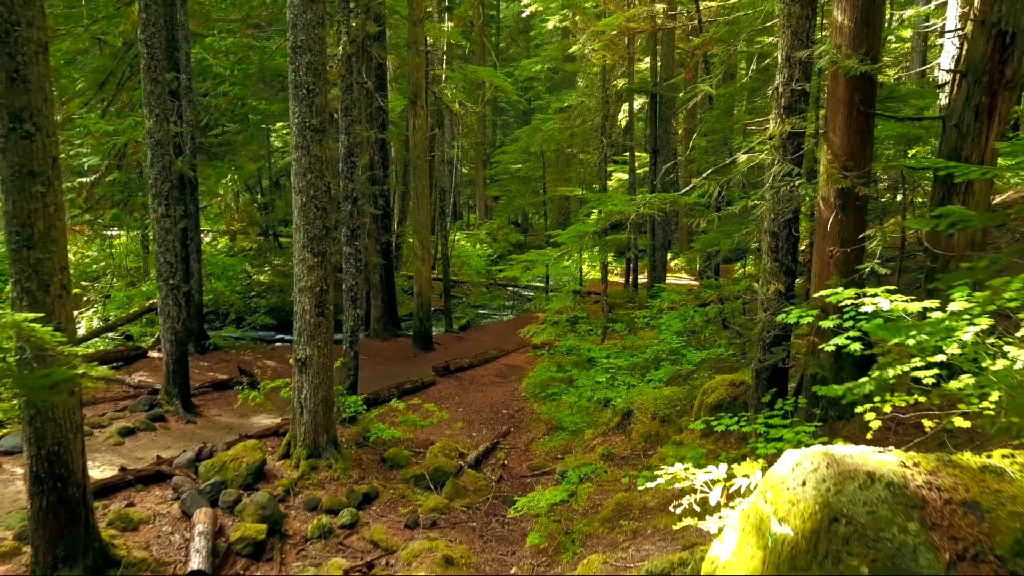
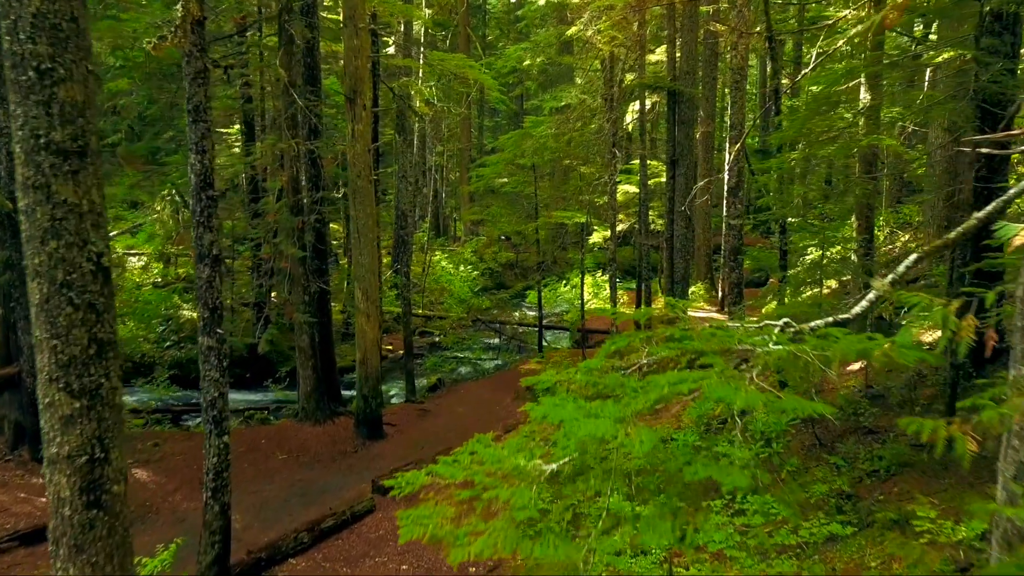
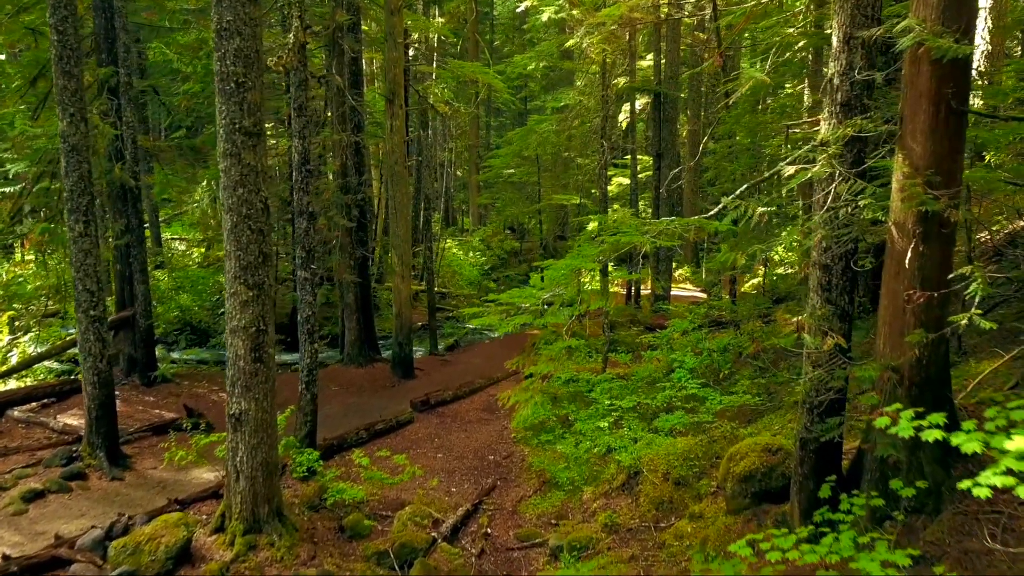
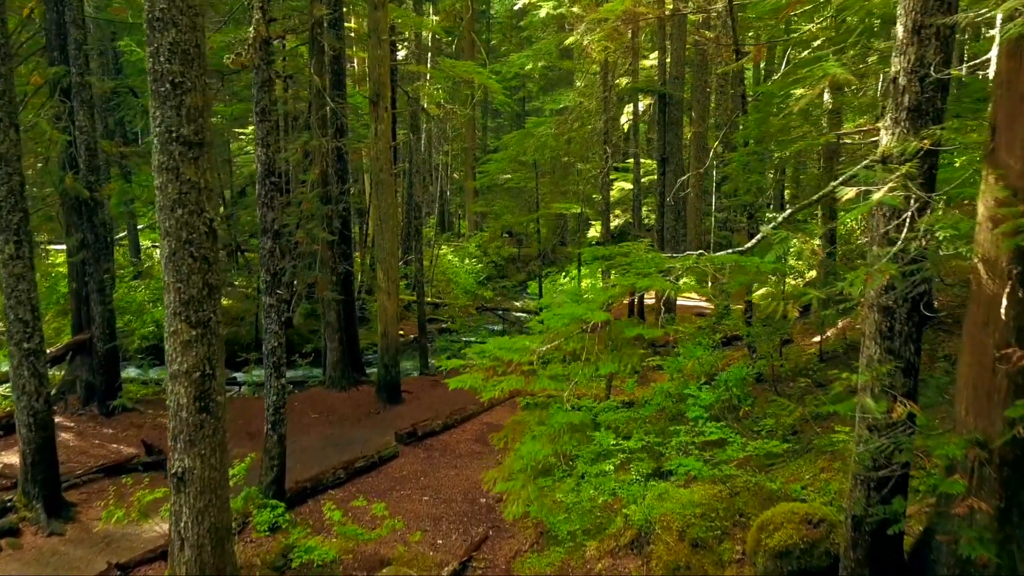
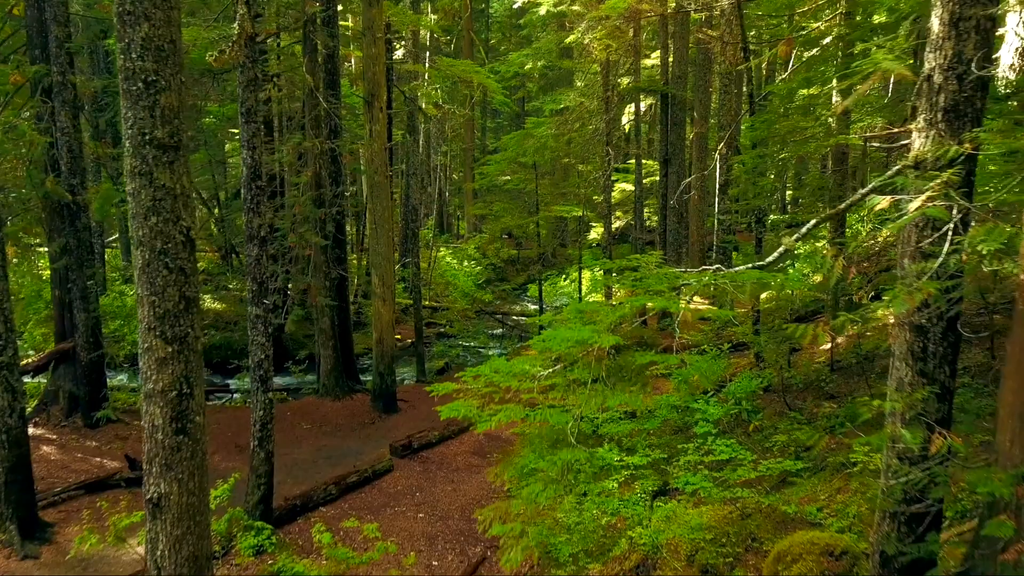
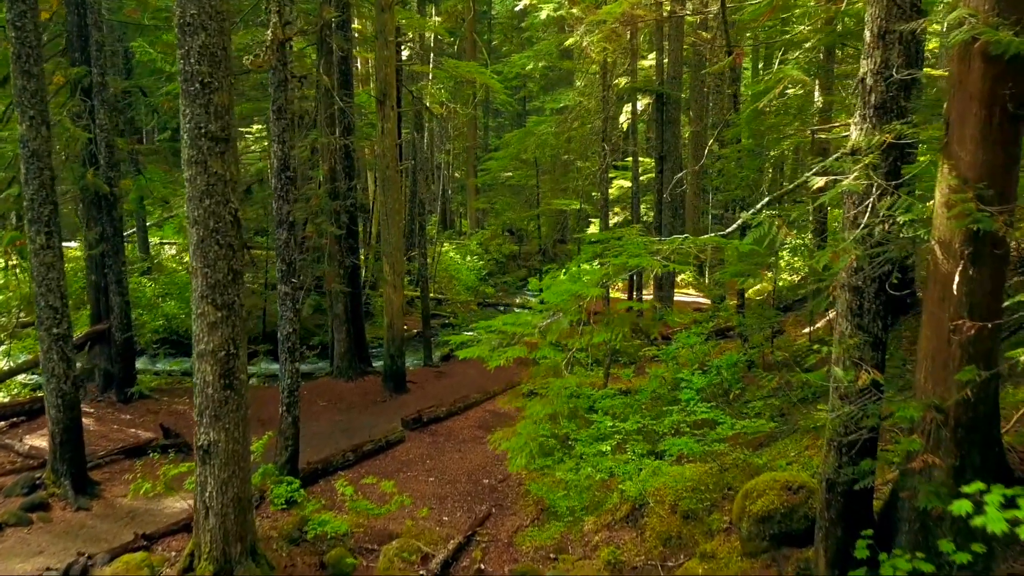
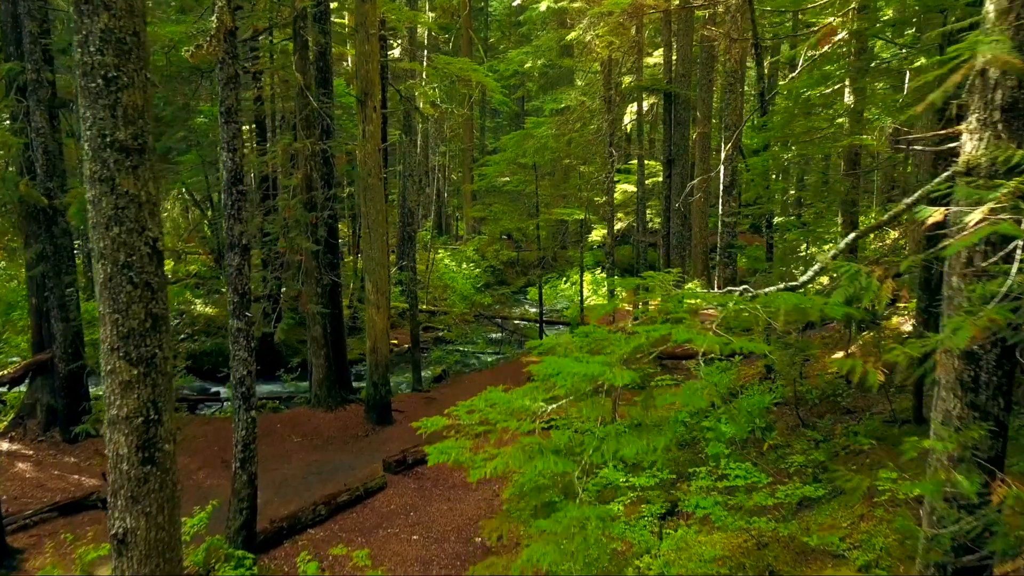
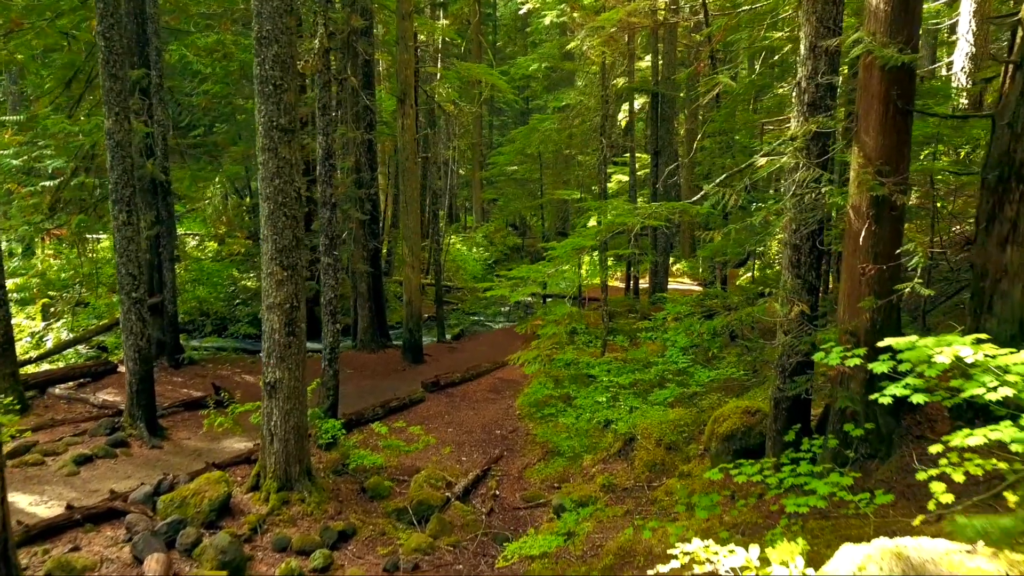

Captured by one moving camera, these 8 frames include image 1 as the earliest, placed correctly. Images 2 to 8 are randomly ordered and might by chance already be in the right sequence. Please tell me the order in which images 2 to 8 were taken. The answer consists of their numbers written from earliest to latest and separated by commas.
8, 3, 6, 4, 5, 7, 2
